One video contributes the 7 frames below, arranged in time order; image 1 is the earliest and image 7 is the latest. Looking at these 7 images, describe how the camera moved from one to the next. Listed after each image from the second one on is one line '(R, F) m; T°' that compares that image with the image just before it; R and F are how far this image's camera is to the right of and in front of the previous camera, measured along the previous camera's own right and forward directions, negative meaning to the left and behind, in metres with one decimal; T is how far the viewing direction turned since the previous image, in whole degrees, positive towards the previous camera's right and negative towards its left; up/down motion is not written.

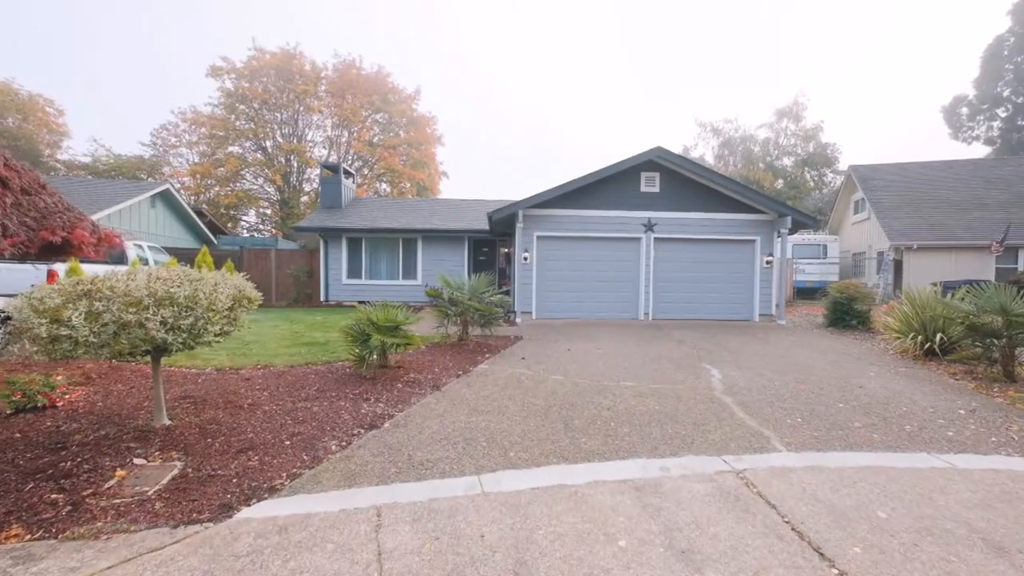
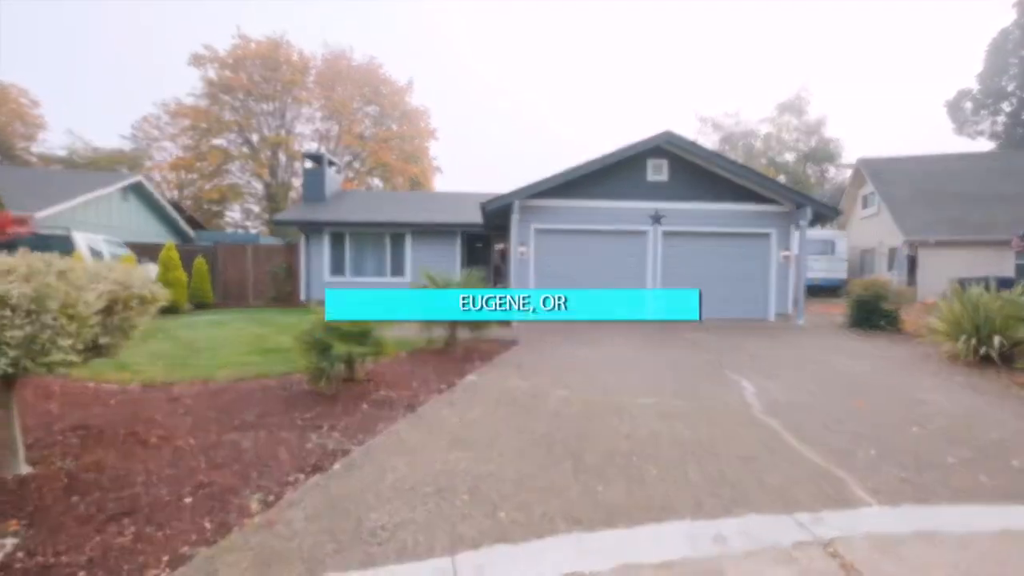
(+0.1, +1.2) m; +1°
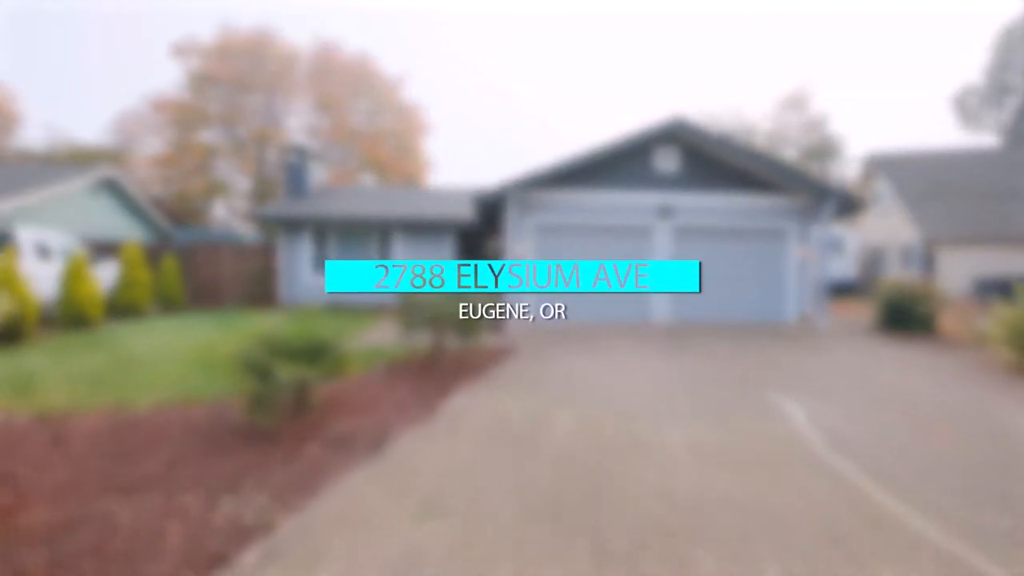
(0.0, +1.1) m; +1°
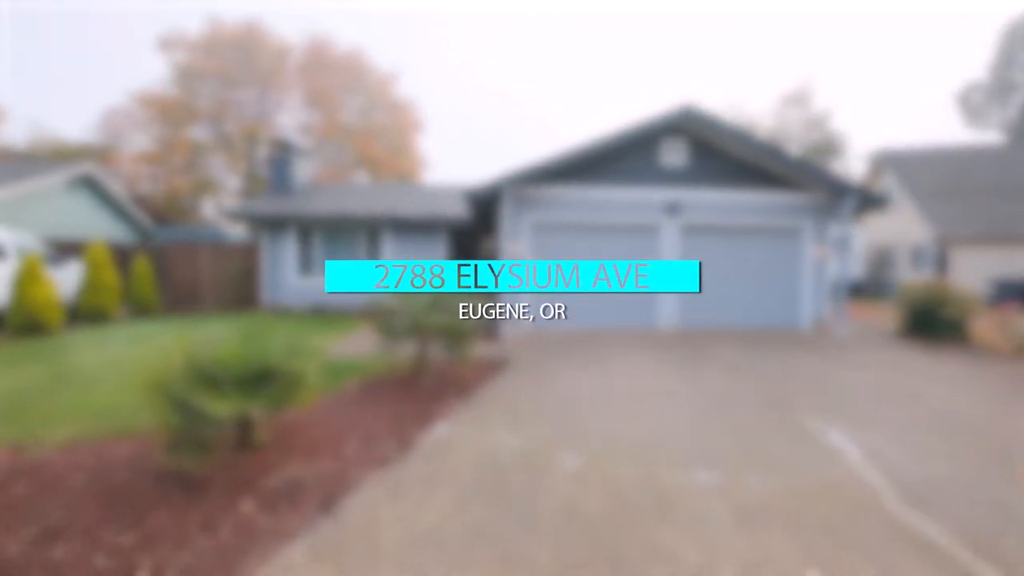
(+0.1, +0.8) m; 0°
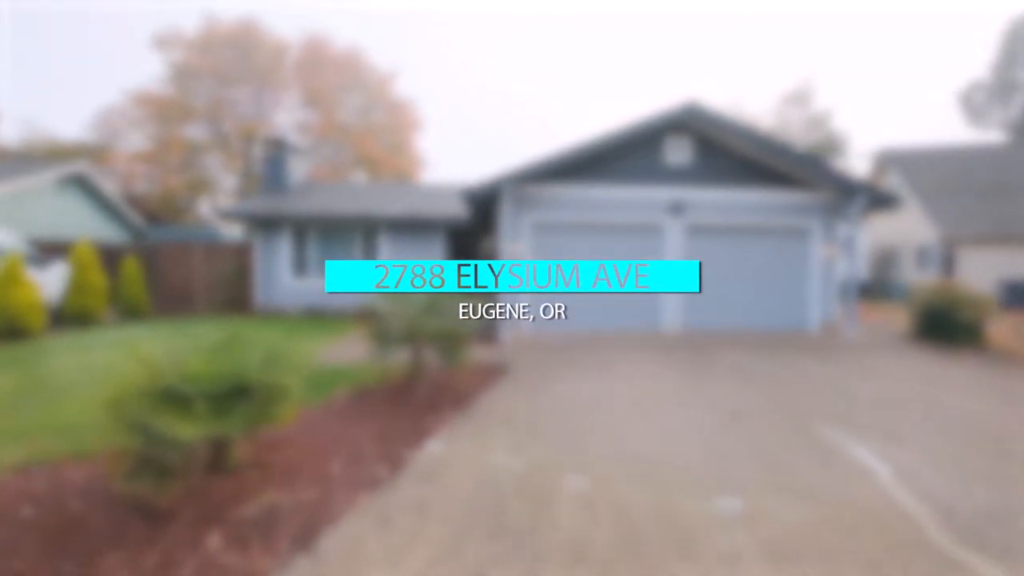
(0.0, +0.3) m; 0°
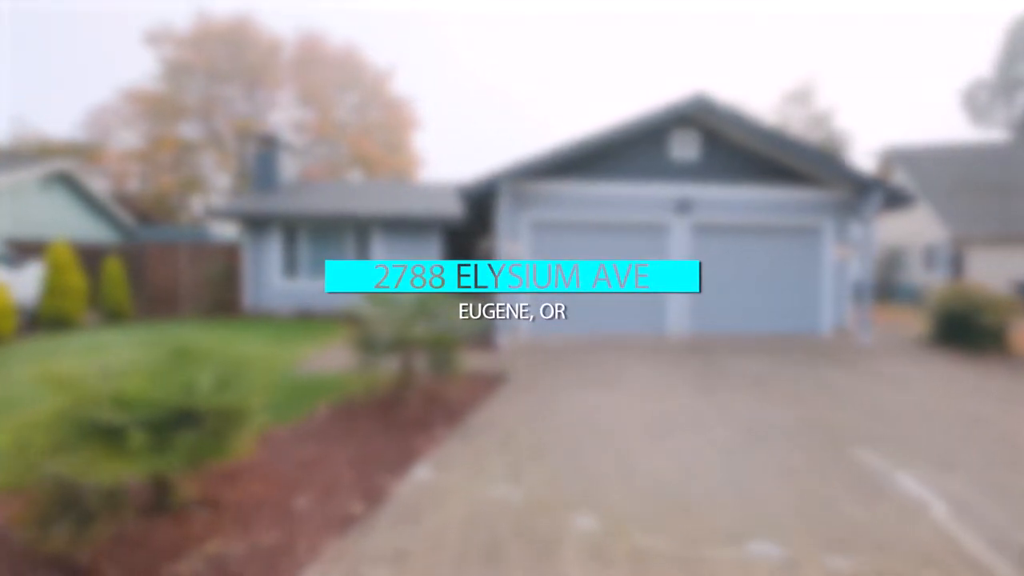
(0.0, +0.5) m; 0°
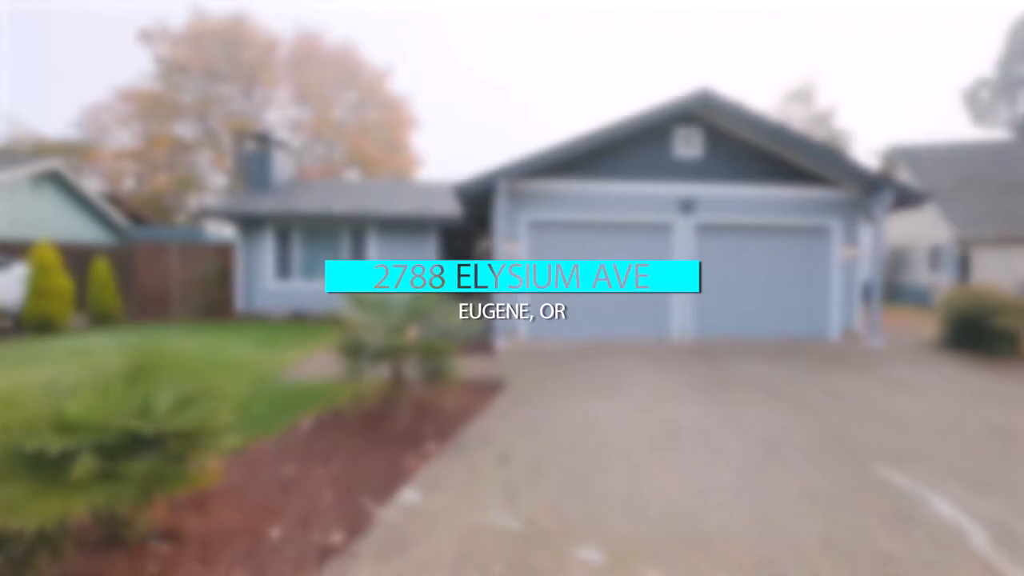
(0.0, +0.3) m; 0°
